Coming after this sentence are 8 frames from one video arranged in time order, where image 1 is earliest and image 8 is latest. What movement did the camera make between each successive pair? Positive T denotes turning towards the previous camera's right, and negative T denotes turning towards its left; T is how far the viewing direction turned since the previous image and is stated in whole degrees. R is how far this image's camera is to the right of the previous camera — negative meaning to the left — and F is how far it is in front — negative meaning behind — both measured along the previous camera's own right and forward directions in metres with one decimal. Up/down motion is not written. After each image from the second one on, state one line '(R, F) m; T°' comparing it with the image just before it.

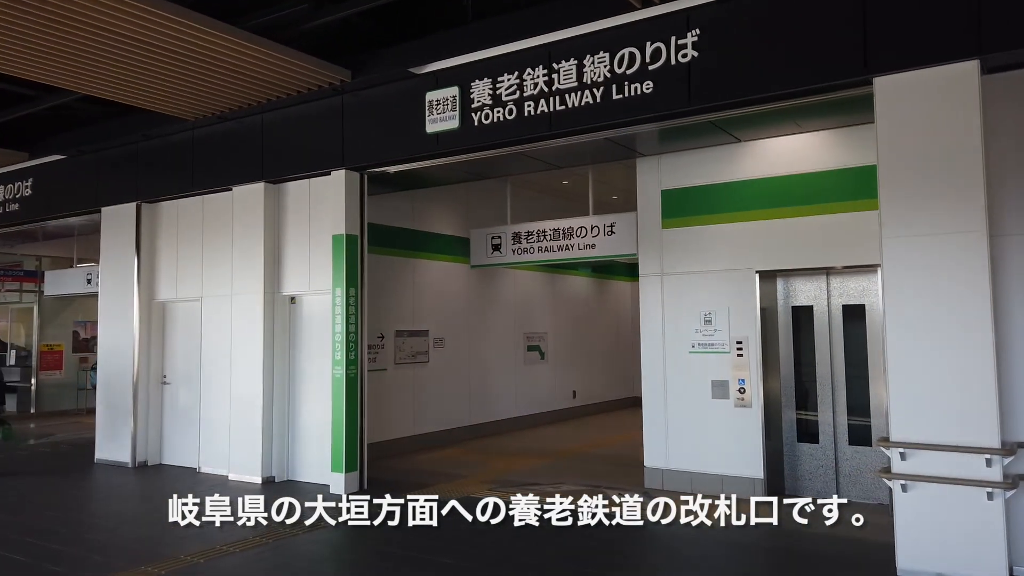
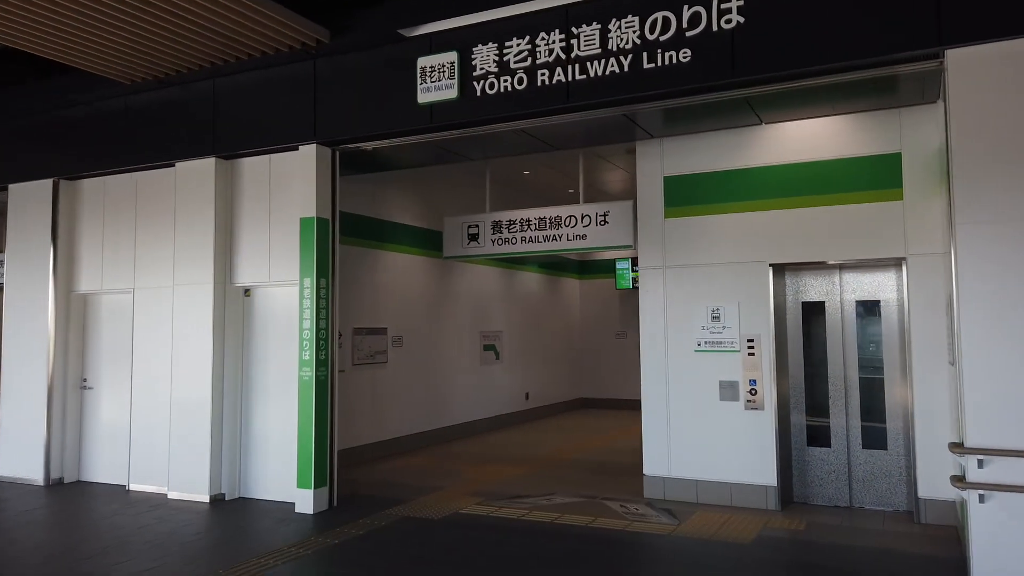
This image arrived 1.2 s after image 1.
(-0.7, +0.7) m; +7°
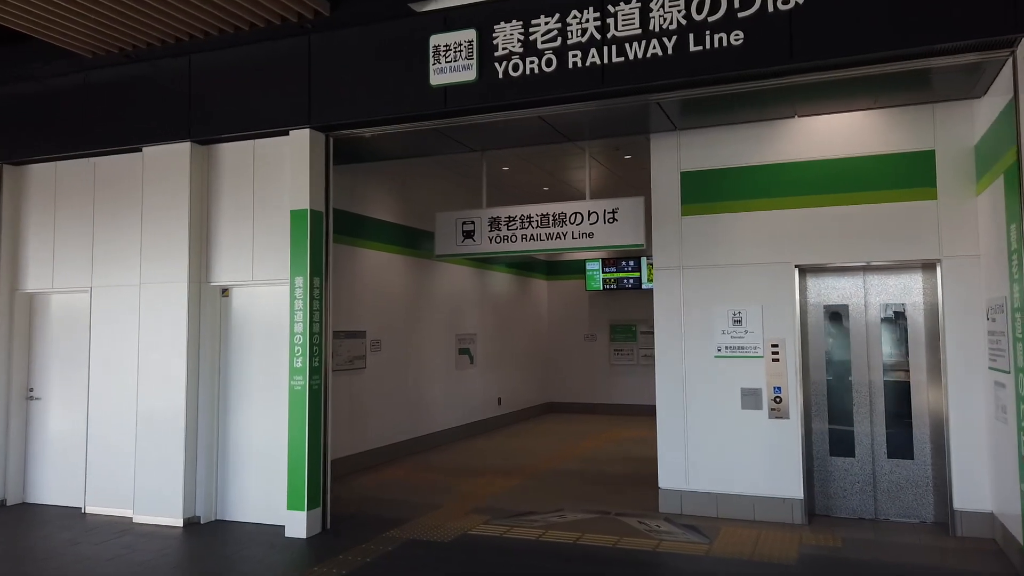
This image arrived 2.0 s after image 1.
(-0.6, +0.5) m; +5°
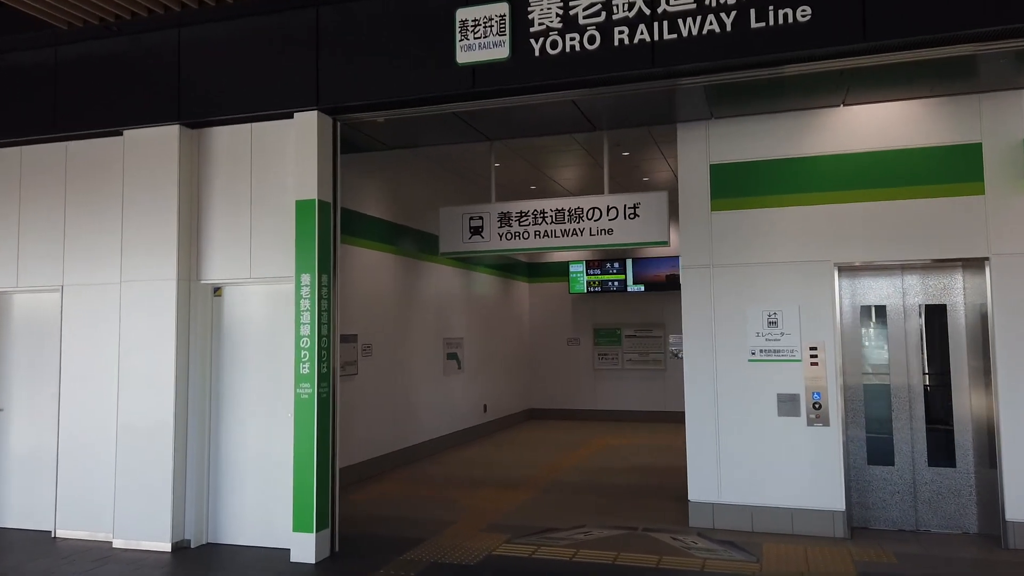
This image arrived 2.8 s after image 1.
(-0.5, +0.5) m; +3°
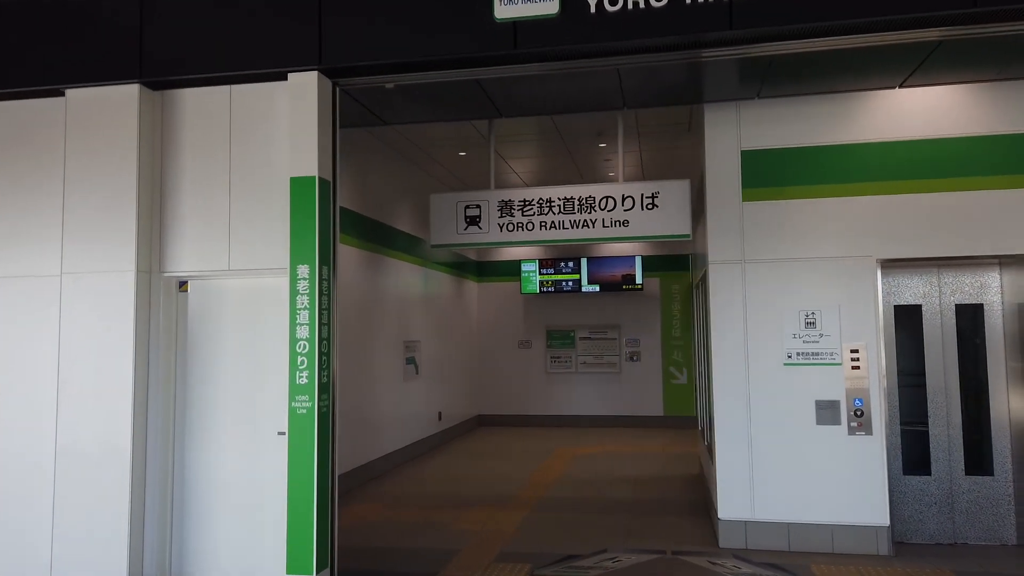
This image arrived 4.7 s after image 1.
(-0.7, +0.7) m; +7°
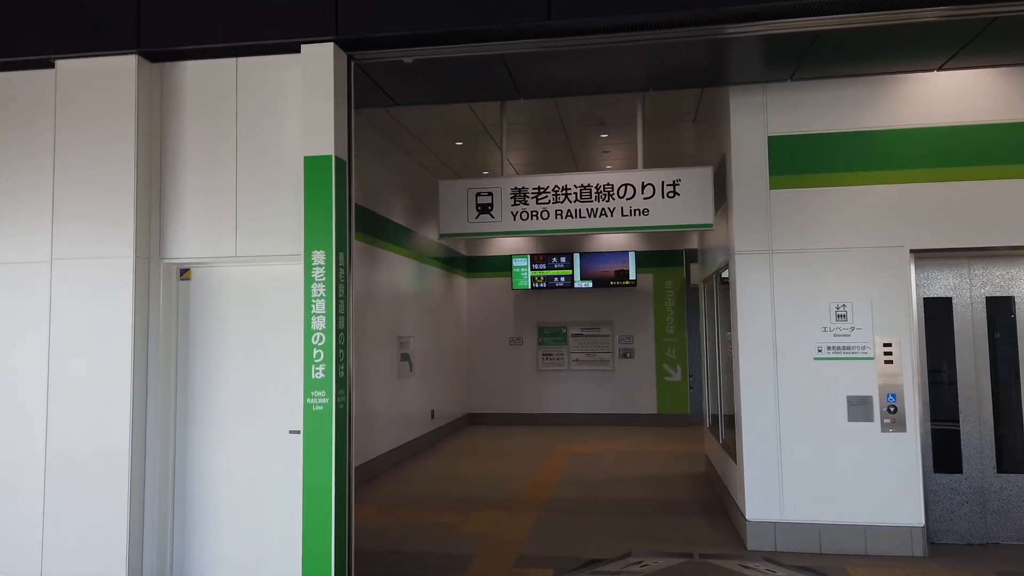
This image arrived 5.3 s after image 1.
(-0.3, +0.3) m; +2°
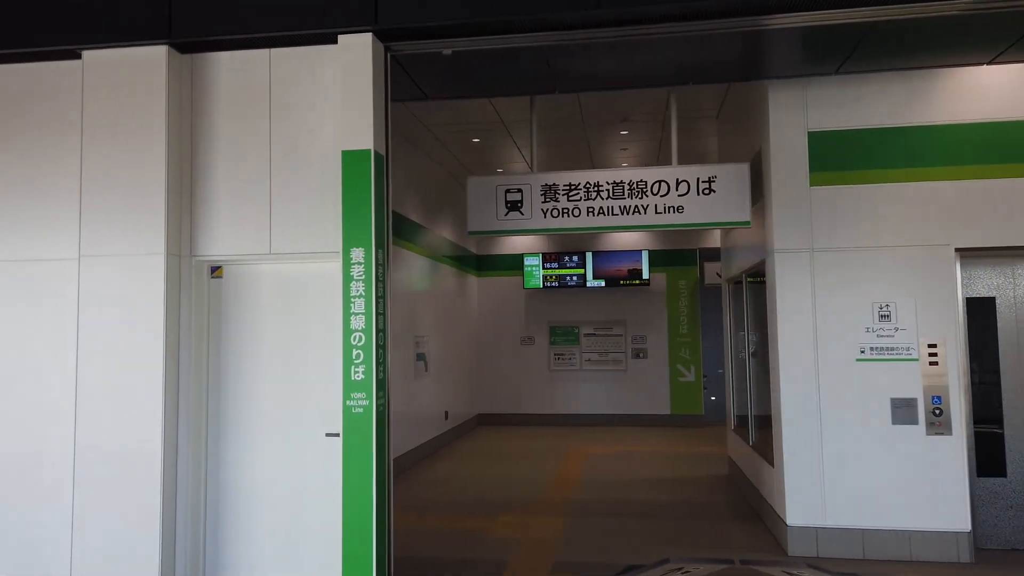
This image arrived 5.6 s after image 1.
(-0.2, +0.1) m; 0°
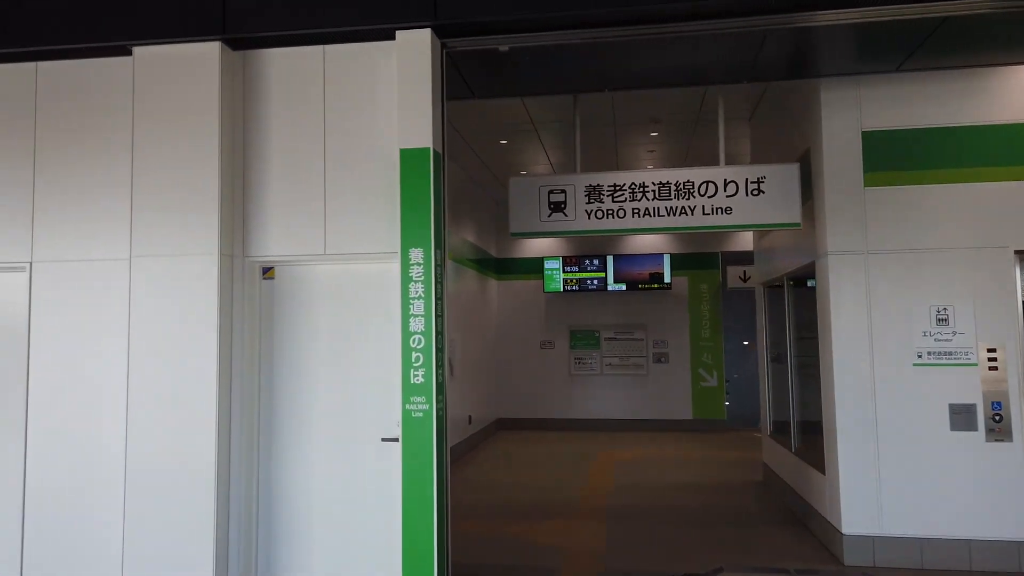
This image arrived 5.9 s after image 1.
(-0.3, +0.1) m; 0°
